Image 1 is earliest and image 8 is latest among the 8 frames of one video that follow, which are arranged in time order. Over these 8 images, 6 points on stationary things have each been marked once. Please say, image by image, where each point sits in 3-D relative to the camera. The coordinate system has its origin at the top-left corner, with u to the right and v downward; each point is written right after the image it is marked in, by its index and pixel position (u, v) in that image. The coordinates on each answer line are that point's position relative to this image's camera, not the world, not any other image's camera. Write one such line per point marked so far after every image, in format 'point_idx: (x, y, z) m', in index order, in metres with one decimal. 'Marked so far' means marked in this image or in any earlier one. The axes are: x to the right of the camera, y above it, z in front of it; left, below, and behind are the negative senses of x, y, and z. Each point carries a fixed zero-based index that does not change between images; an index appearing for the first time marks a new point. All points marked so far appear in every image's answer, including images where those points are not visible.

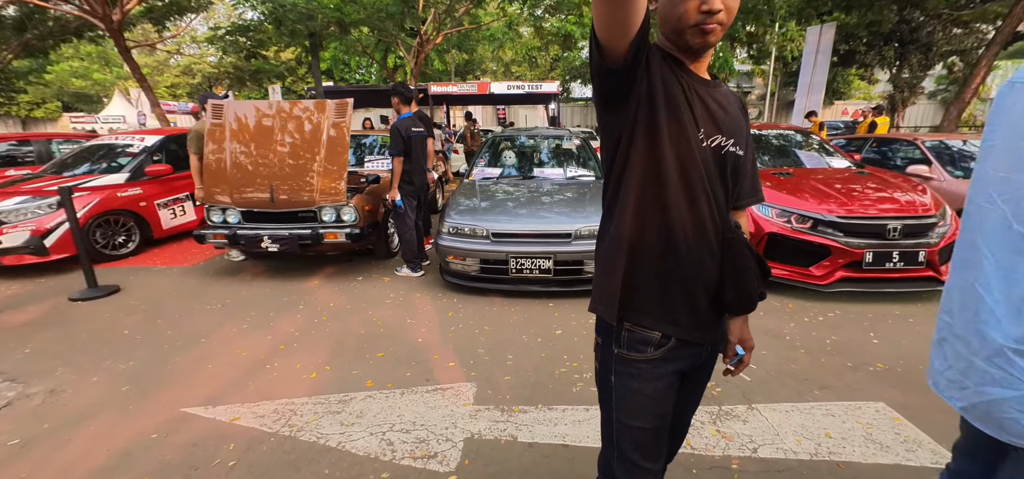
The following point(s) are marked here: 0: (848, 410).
0: (+1.8, -0.9, +2.3) m
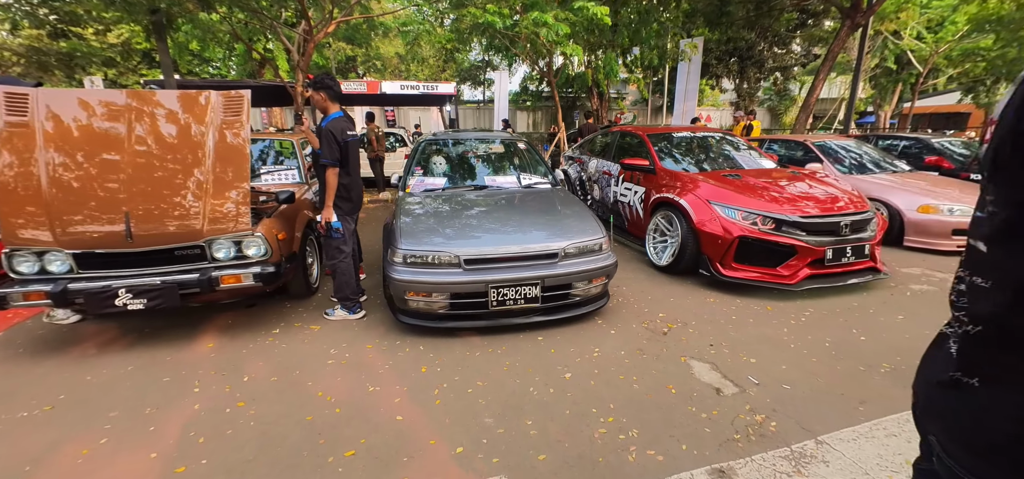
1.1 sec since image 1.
0: (+2.0, -1.0, +2.2) m
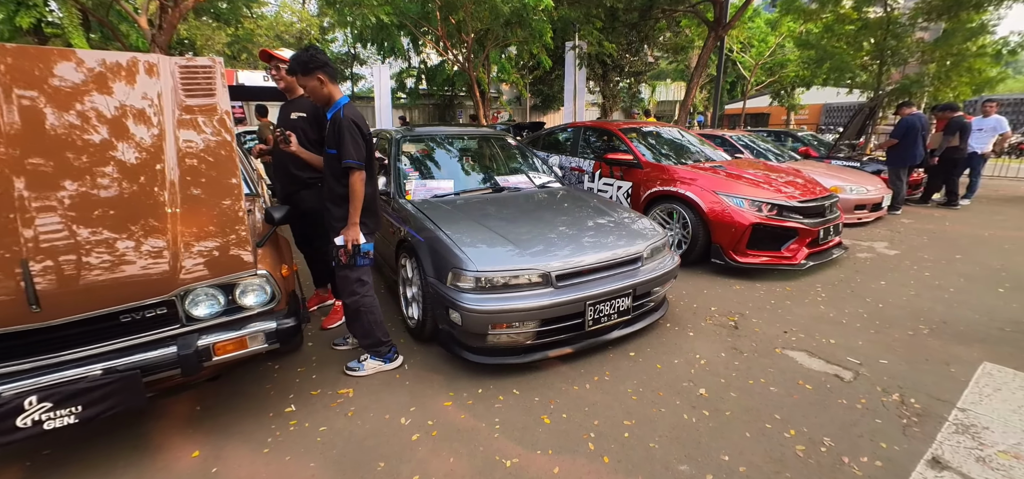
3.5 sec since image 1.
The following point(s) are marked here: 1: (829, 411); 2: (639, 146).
0: (+2.8, -0.8, +2.5) m
1: (+1.7, -0.9, +2.2) m
2: (+1.6, +1.1, +5.1) m
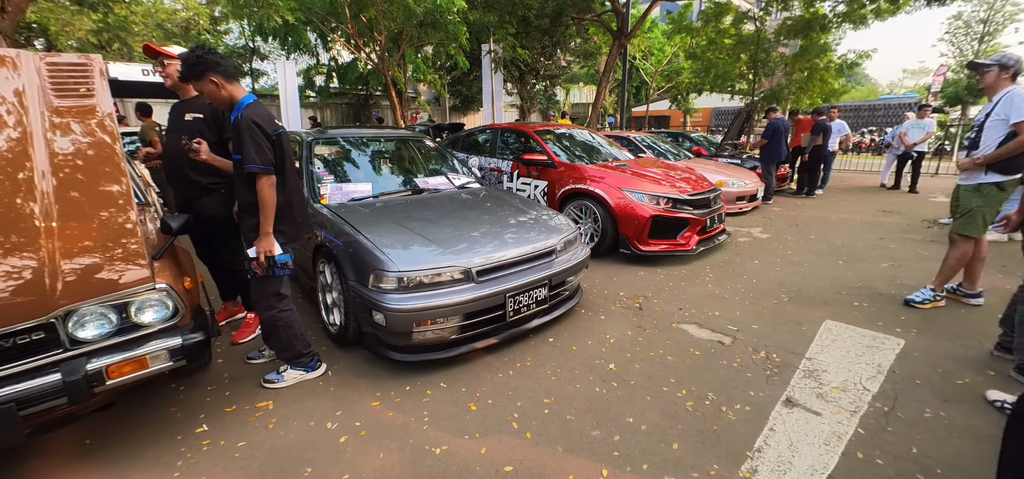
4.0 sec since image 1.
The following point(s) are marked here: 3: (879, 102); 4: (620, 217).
0: (+2.3, -0.7, +3.1) m
1: (+1.2, -0.8, +2.6) m
2: (+0.5, +1.2, +5.4) m
3: (+17.5, +6.4, +19.6) m
4: (+1.2, +0.2, +4.6) m
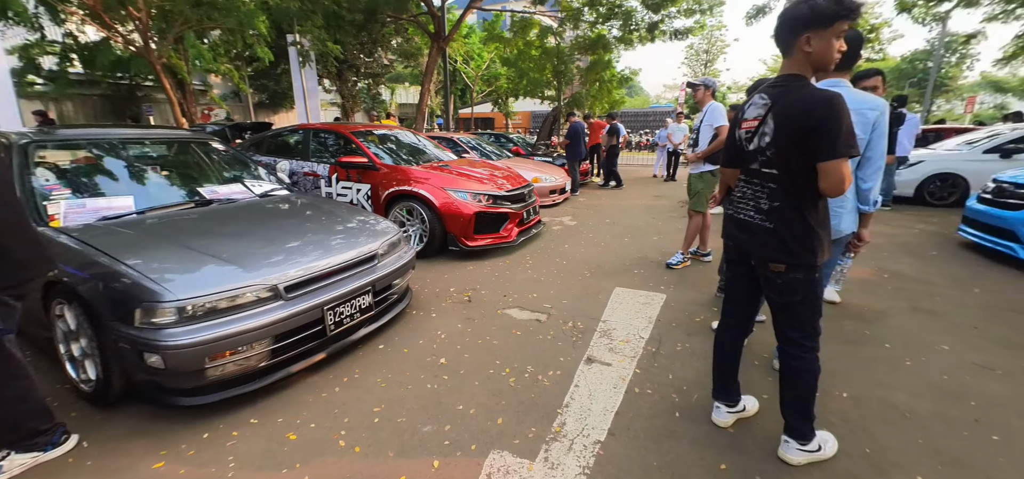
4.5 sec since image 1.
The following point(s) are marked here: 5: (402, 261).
0: (+0.9, -0.5, +3.7) m
1: (+0.1, -0.7, +2.9) m
2: (-1.8, +1.1, +5.3) m
3: (+8.3, +7.6, +24.6) m
4: (-0.7, +0.3, +4.7) m
5: (-0.9, -0.2, +3.3) m
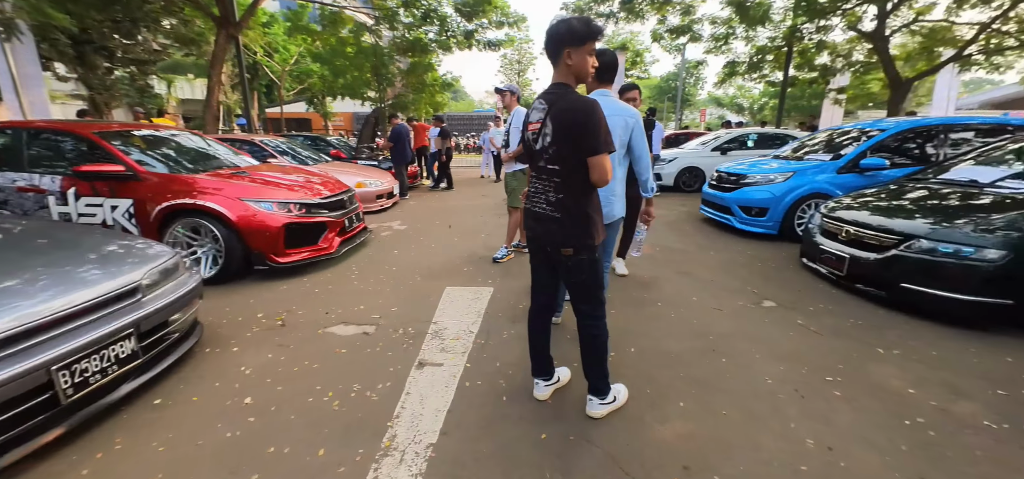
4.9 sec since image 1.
0: (-0.6, -0.5, +3.8) m
1: (-1.0, -0.8, +2.7) m
2: (-3.8, +0.9, +4.2) m
3: (-2.4, +7.7, +25.7) m
4: (-2.6, +0.1, +4.0) m
5: (-2.1, -0.3, +2.7) m
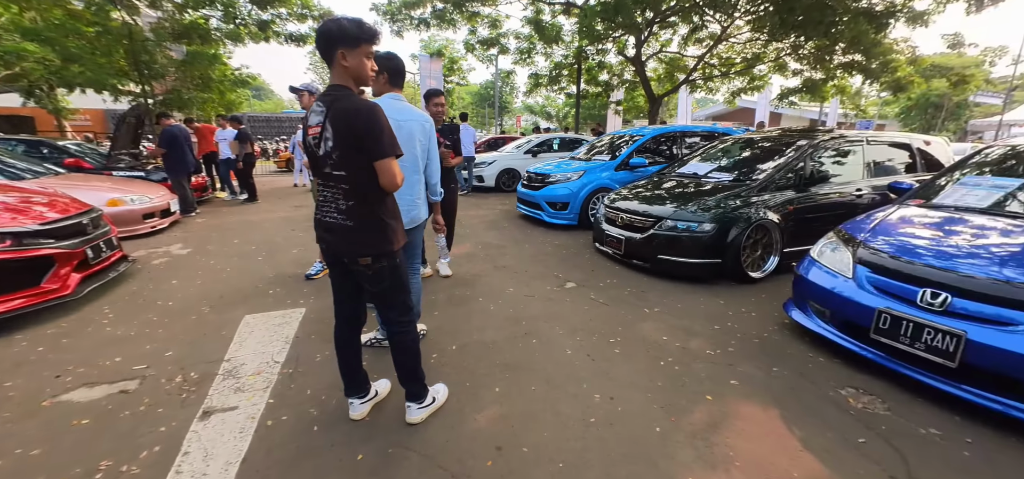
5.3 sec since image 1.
0: (-2.1, -0.7, +3.2) m
1: (-2.0, -1.0, +2.1) m
2: (-5.3, +0.4, +2.4) m
3: (-12.8, +6.8, +22.8) m
4: (-4.1, -0.3, +2.7) m
5: (-3.1, -0.6, +1.6) m
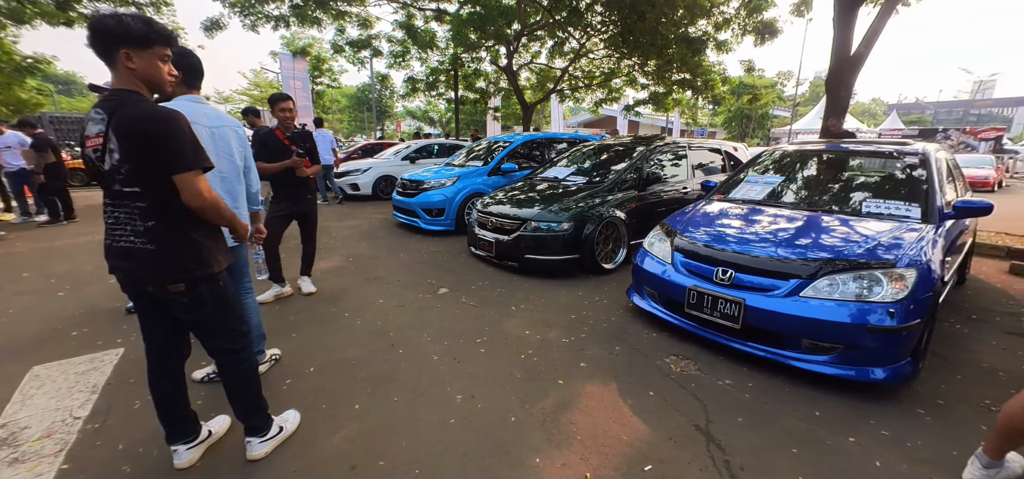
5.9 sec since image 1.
0: (-3.0, -0.9, +2.6) m
1: (-2.6, -1.1, +1.5) m
2: (-6.0, 0.0, +0.9) m
3: (-18.9, +5.5, +18.7) m
4: (-4.8, -0.6, +1.6) m
5: (-3.5, -0.8, +0.8) m
